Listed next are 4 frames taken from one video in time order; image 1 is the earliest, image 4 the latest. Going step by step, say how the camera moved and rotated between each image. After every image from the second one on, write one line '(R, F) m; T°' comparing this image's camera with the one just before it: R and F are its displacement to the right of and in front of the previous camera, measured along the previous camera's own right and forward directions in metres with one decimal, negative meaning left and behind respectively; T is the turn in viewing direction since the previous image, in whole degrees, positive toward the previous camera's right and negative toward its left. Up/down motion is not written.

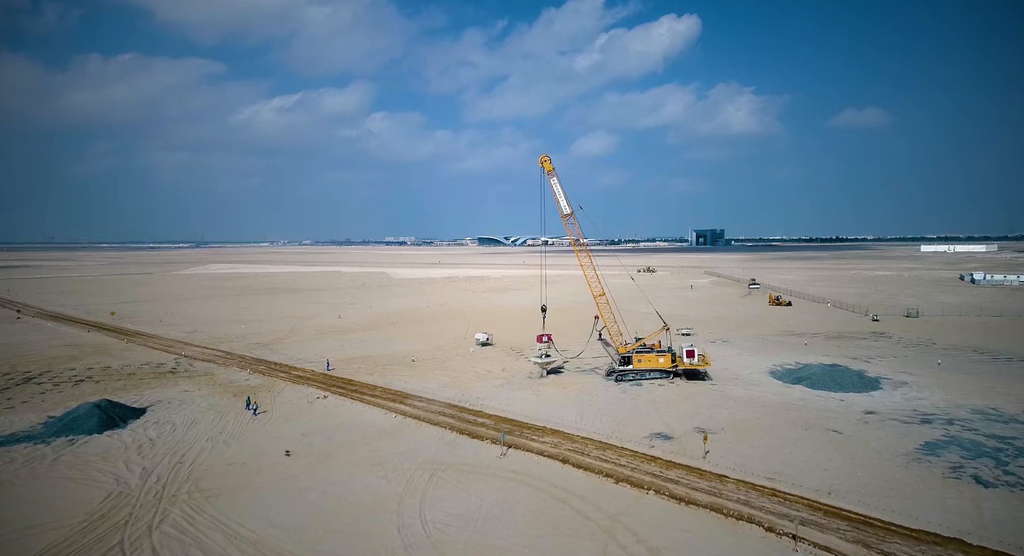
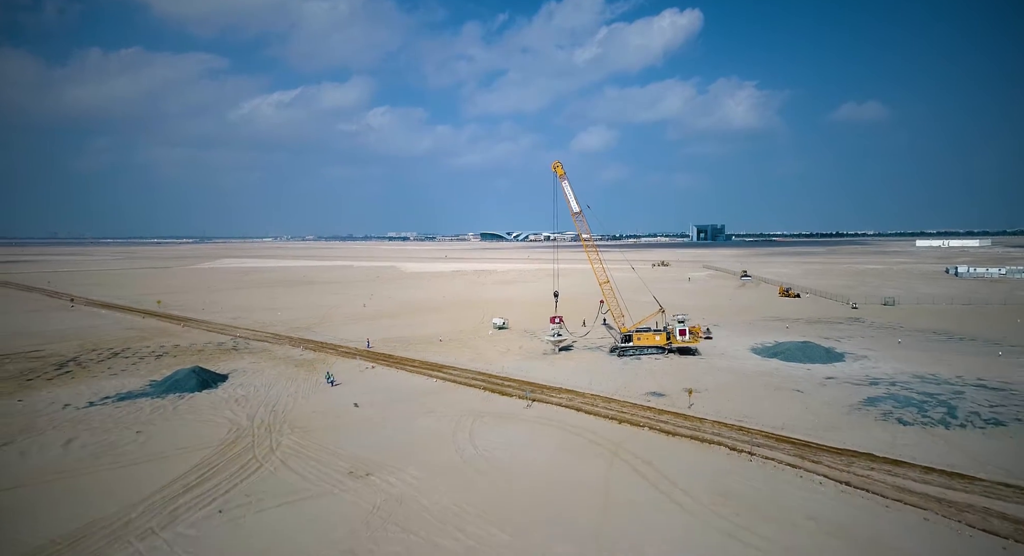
(-0.8, -4.0) m; 0°
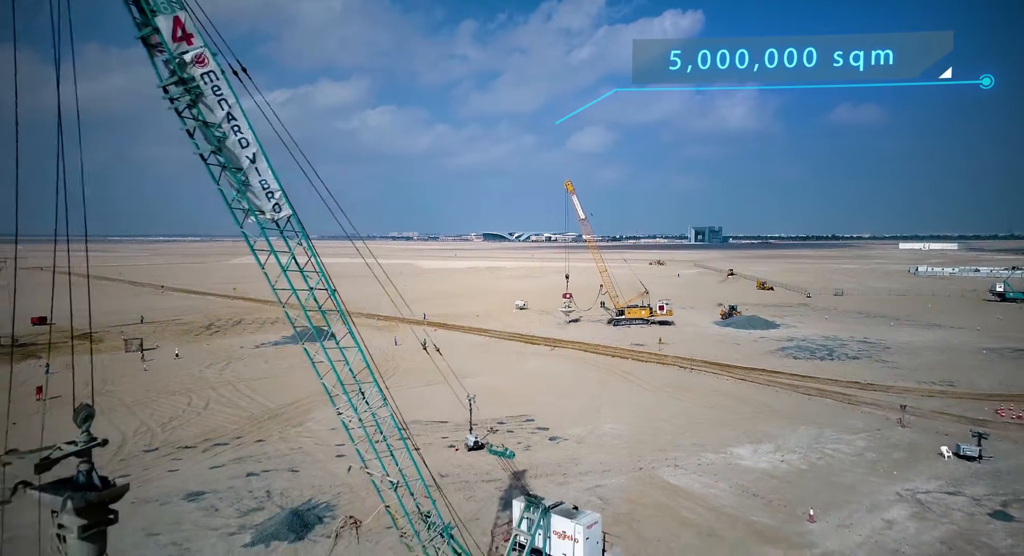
(-1.5, -9.6) m; 0°
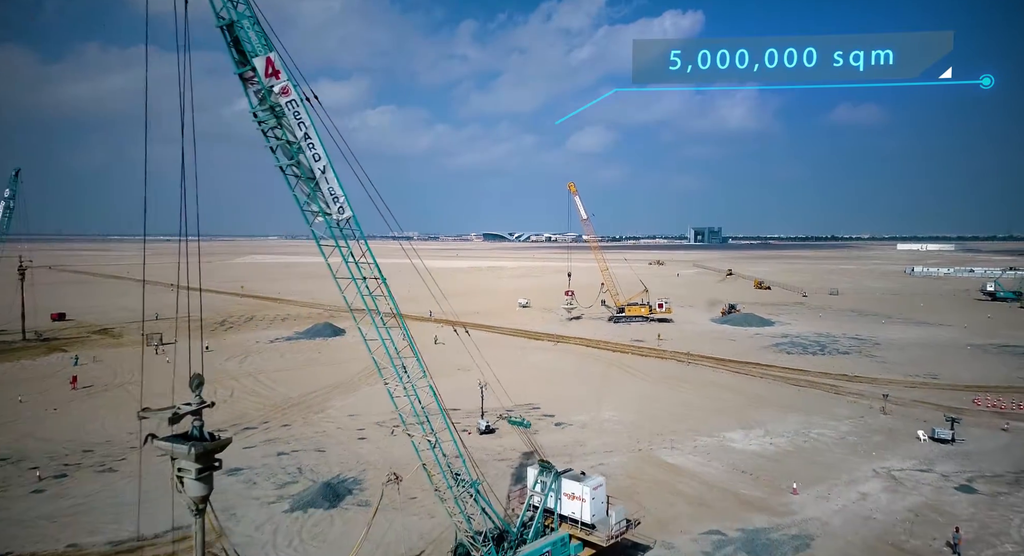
(-0.3, -1.2) m; 0°
